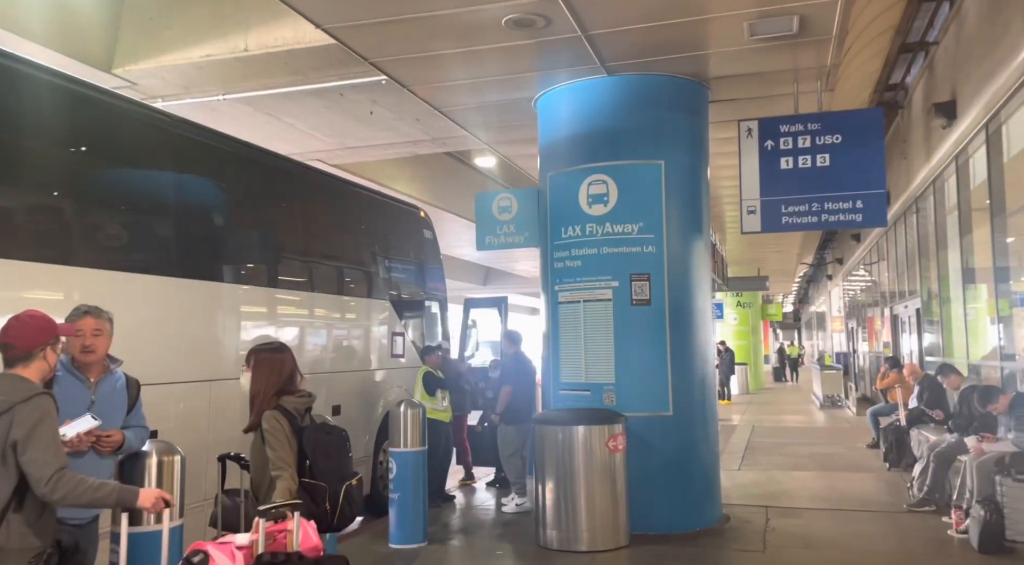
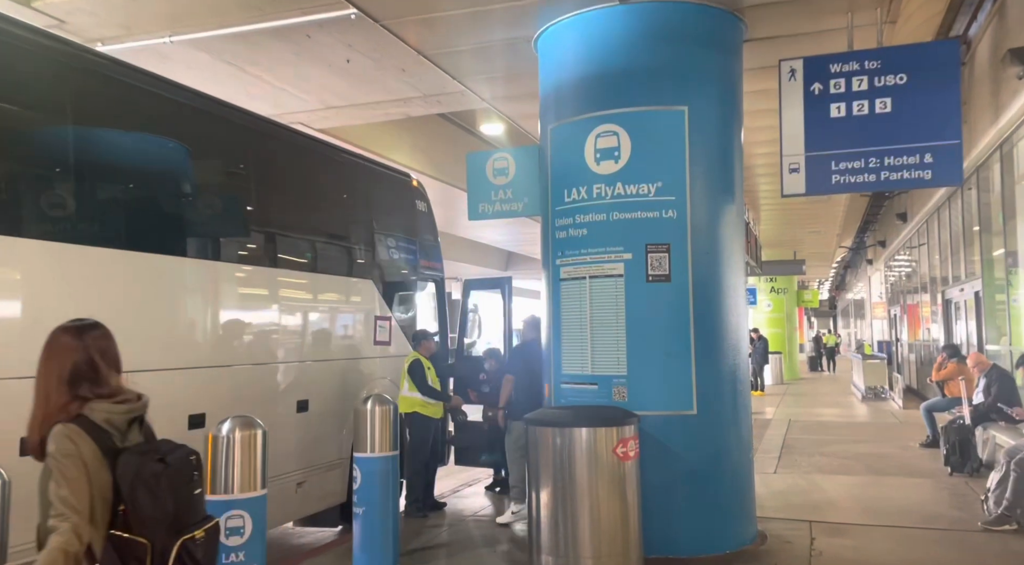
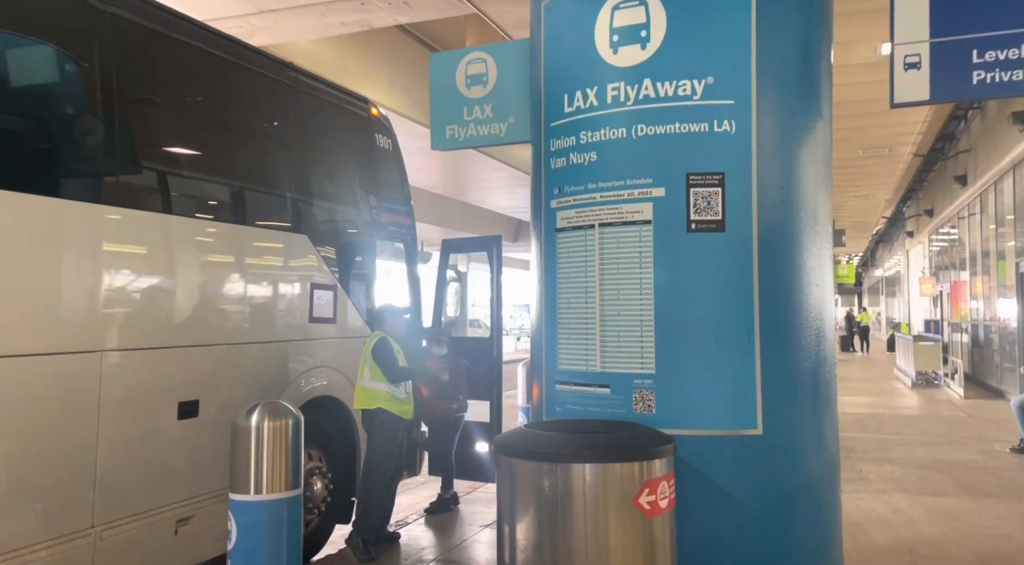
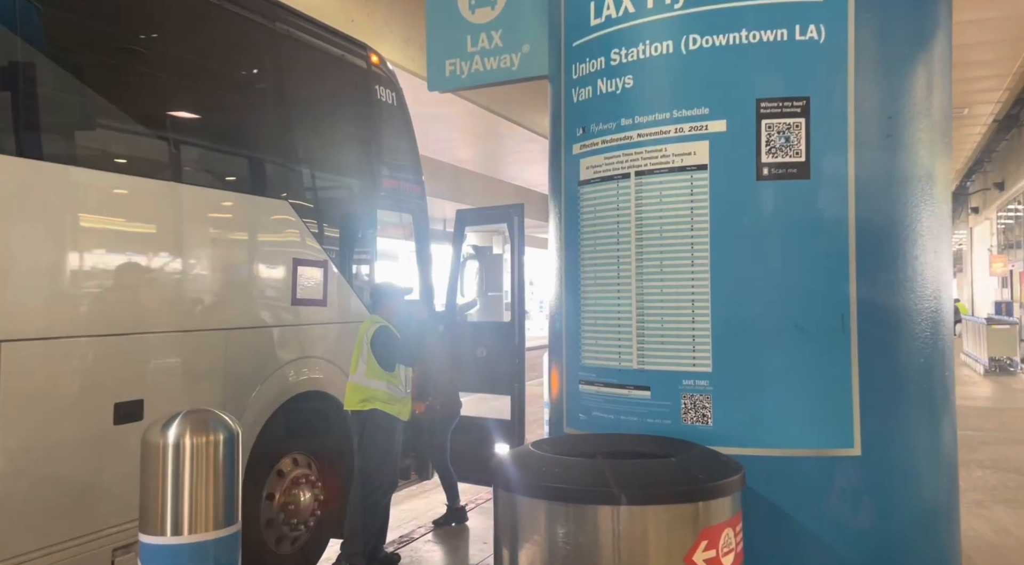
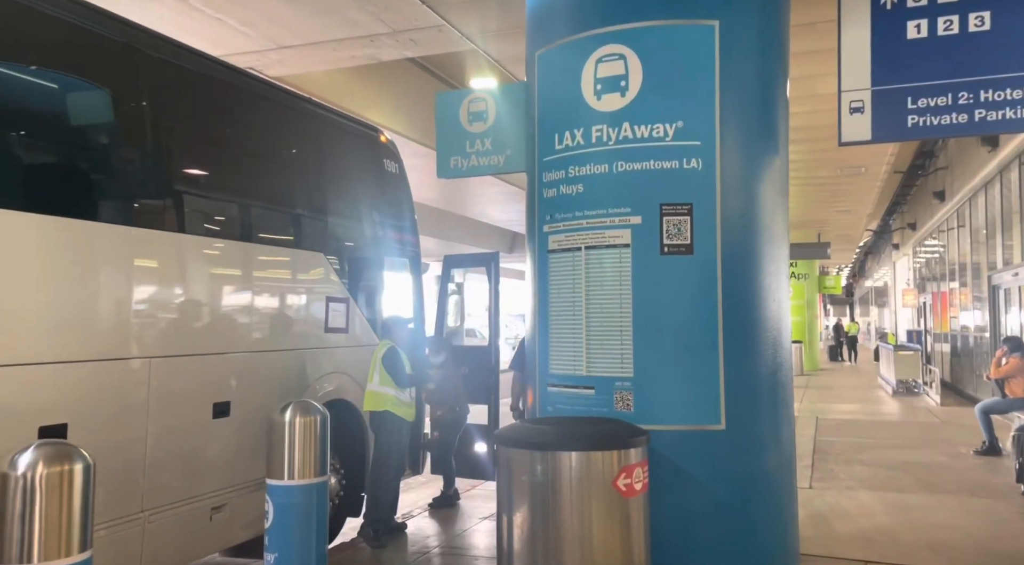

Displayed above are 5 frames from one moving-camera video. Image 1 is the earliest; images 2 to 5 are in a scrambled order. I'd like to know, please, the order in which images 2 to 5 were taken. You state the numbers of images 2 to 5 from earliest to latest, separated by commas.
2, 5, 3, 4
